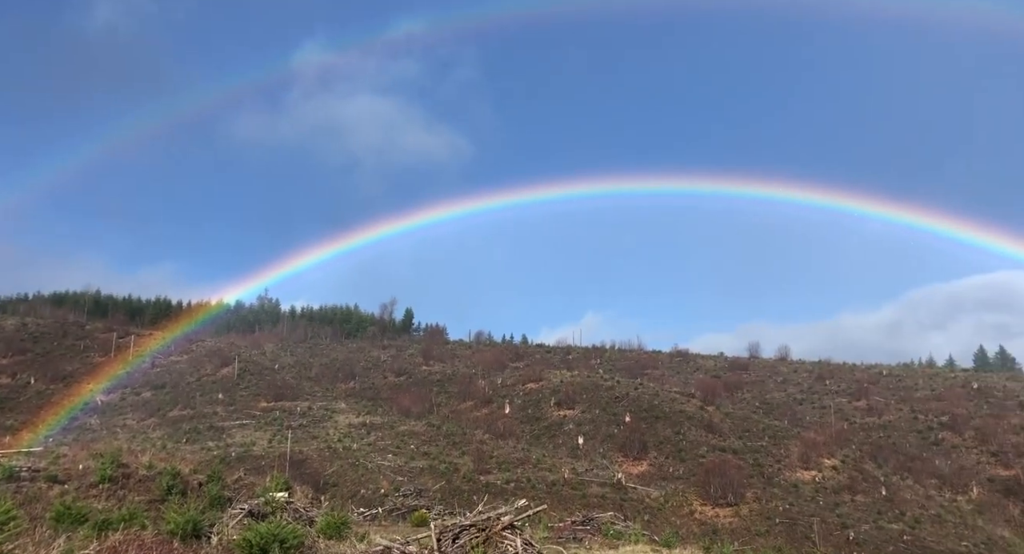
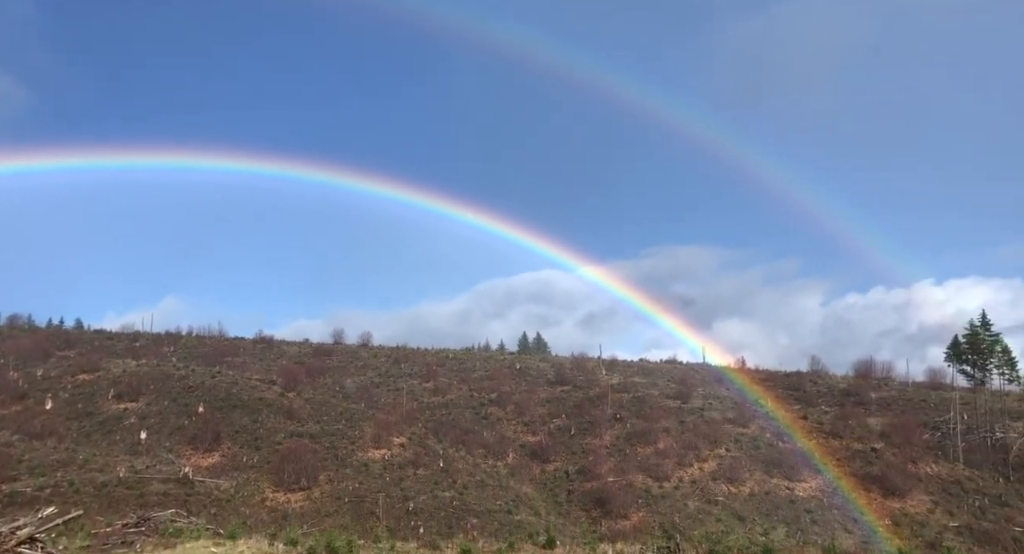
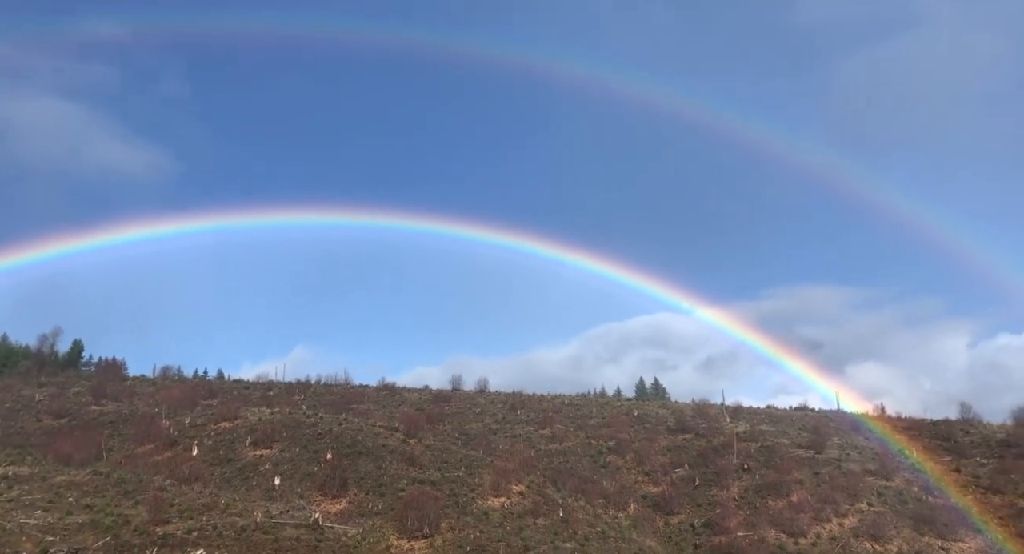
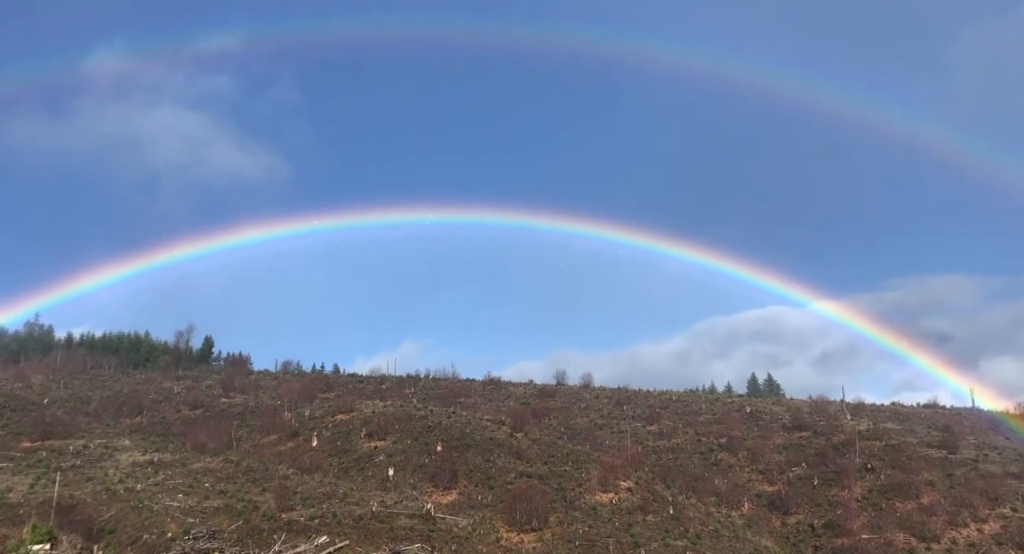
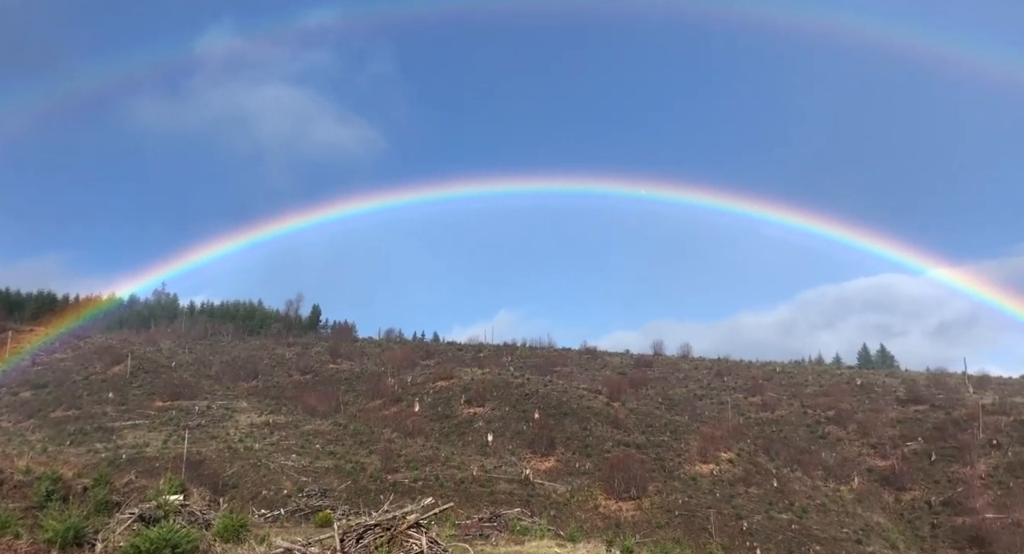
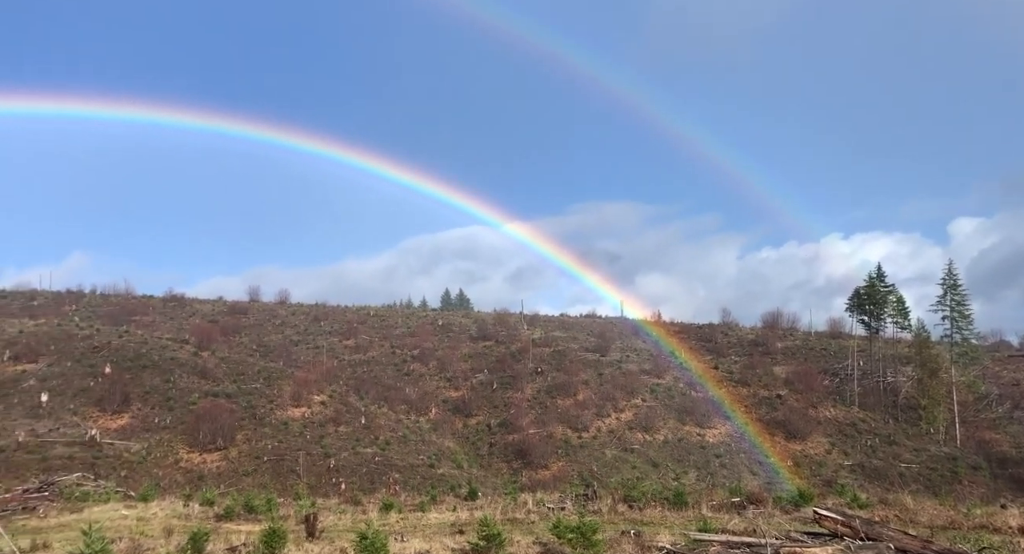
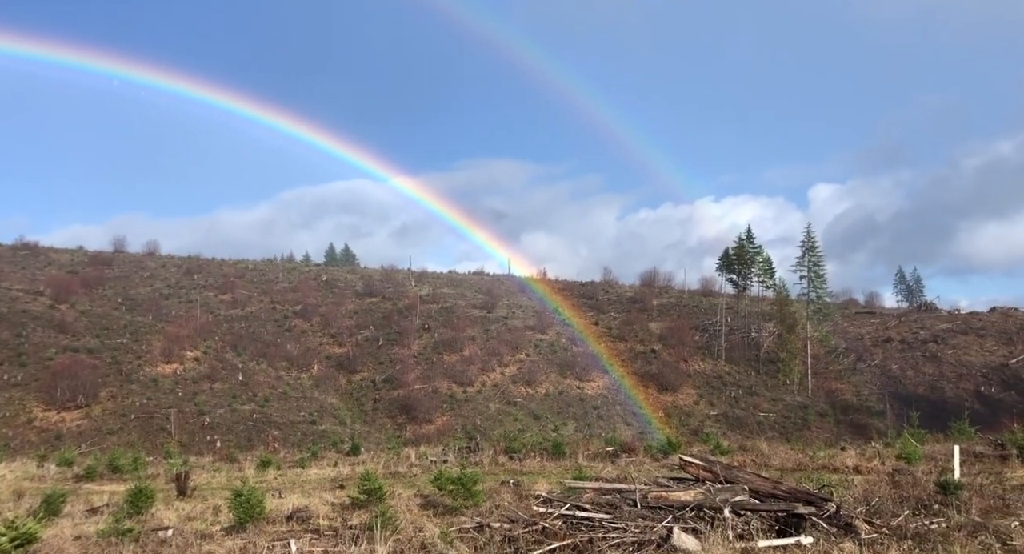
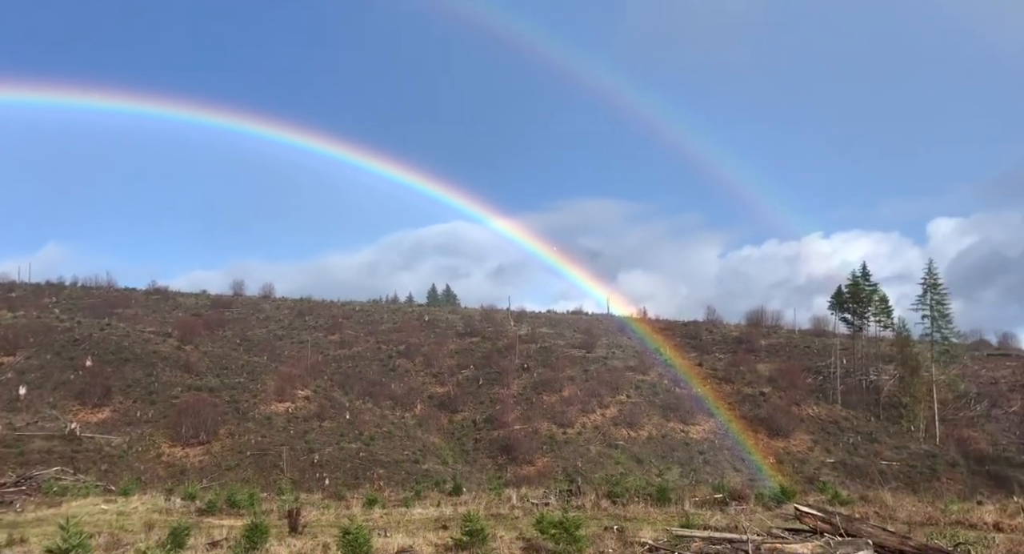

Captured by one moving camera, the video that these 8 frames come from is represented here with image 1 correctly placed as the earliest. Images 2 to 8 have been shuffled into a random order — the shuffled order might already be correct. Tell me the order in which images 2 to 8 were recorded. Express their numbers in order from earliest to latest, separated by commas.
5, 4, 3, 2, 8, 7, 6
